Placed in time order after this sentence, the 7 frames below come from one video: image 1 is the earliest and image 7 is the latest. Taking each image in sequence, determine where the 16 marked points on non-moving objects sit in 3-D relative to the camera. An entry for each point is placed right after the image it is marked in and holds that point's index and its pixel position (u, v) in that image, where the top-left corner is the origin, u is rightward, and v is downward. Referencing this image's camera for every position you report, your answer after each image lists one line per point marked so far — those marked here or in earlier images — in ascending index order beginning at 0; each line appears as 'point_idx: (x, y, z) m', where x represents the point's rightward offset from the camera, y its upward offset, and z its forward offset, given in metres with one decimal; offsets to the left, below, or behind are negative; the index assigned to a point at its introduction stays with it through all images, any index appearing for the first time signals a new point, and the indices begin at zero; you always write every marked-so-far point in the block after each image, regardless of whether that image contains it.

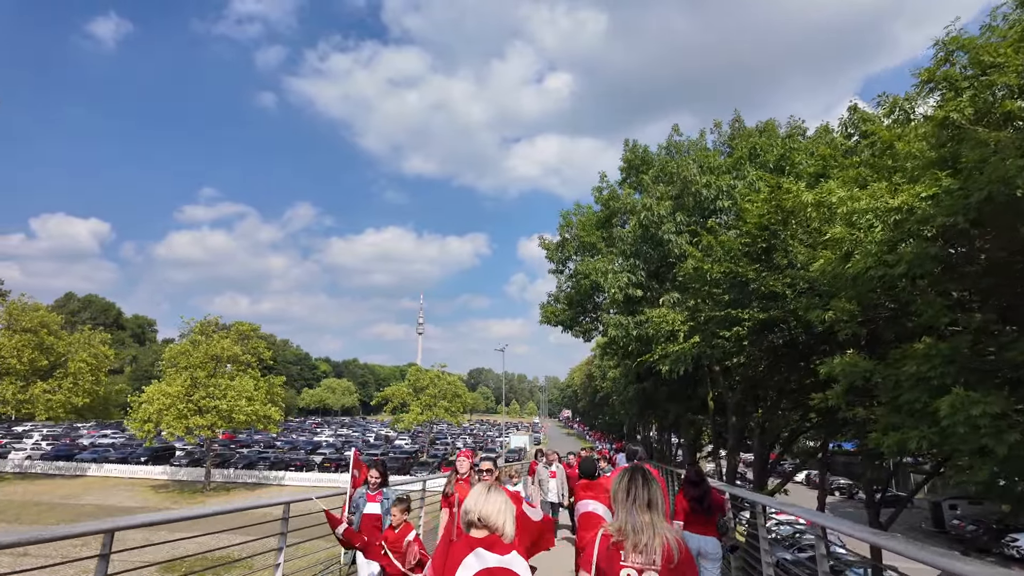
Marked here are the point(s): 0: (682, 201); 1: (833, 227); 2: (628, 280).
0: (+5.0, +2.6, +17.5) m
1: (+4.7, +0.9, +8.6) m
2: (+3.5, +0.3, +17.8) m
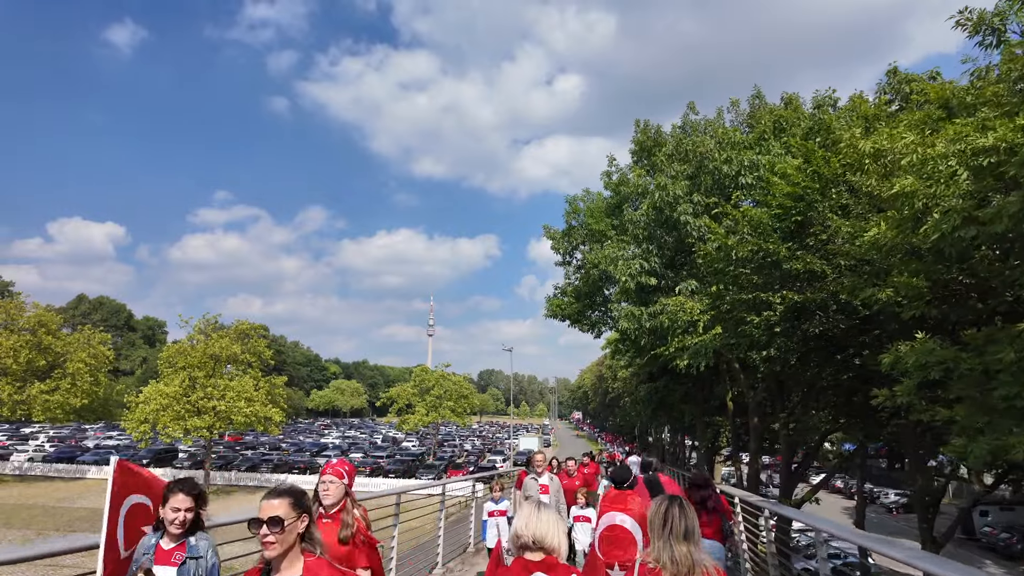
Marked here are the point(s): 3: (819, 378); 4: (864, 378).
0: (+5.0, +2.9, +15.9) m
1: (+4.6, +1.2, +7.0) m
2: (+3.5, +0.6, +16.3) m
3: (+7.1, -2.1, +13.7) m
4: (+7.7, -2.1, +13.0) m
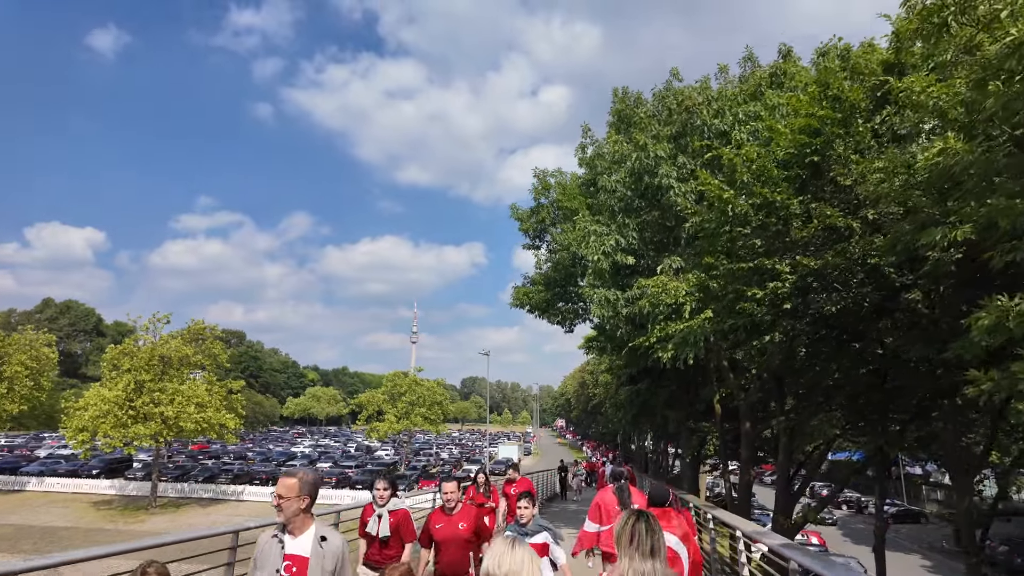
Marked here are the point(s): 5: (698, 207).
0: (+3.9, +3.4, +13.5) m
1: (+3.7, +1.8, +4.6) m
2: (+2.4, +1.0, +13.8) m
3: (+6.1, -1.6, +11.3) m
4: (+6.7, -1.6, +10.6) m
5: (+3.5, +1.5, +11.4) m
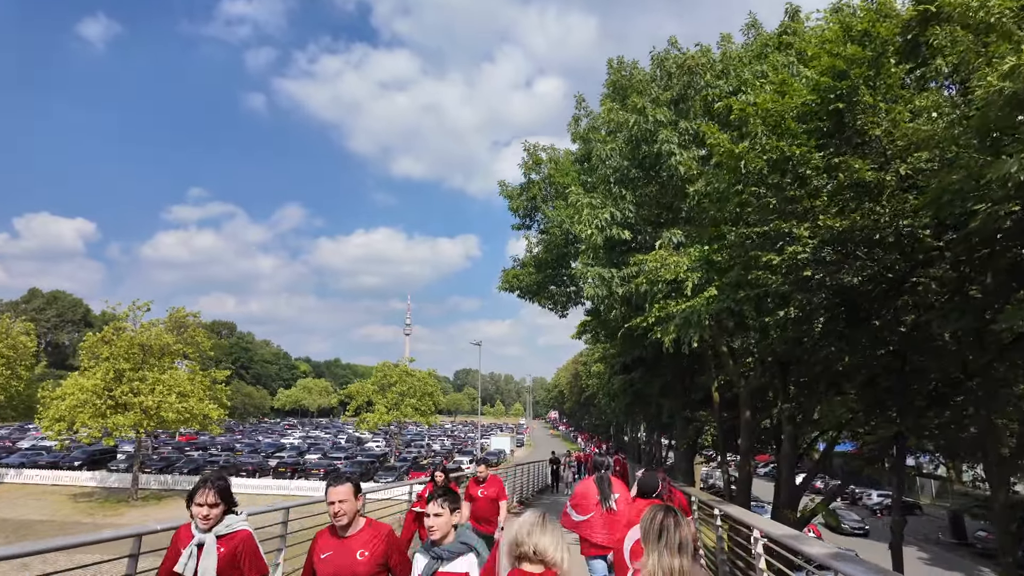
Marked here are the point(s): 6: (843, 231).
0: (+3.6, +3.8, +12.5) m
1: (+3.5, +2.2, +3.6) m
2: (+2.1, +1.5, +12.8) m
3: (+5.8, -1.2, +10.3) m
4: (+6.4, -1.2, +9.7) m
5: (+3.3, +2.0, +10.4) m
6: (+3.9, +0.7, +7.1) m
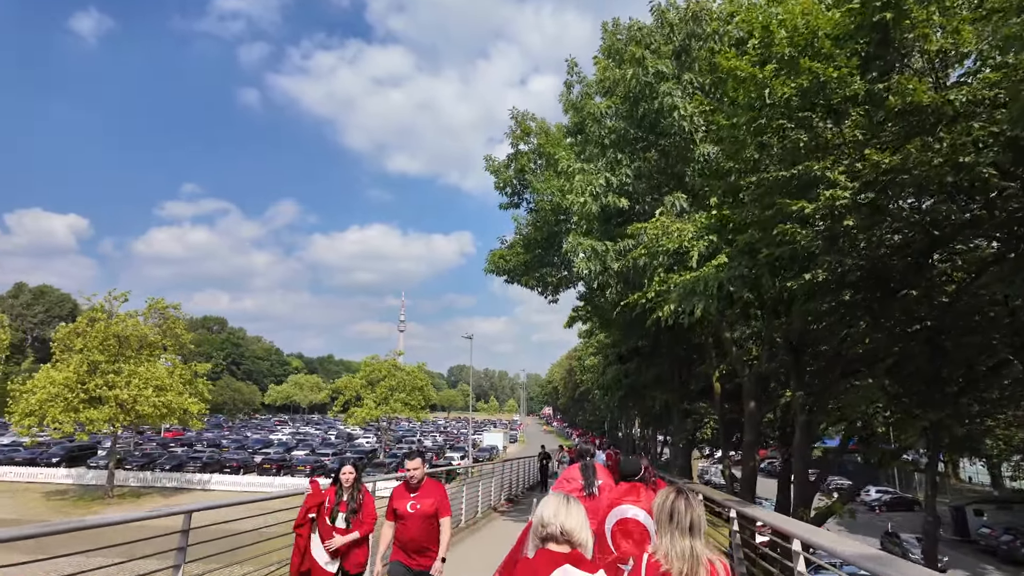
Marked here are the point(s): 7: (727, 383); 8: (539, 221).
0: (+3.3, +4.3, +11.2) m
1: (+3.3, +2.6, +2.3) m
2: (+1.8, +2.0, +11.5) m
3: (+5.5, -0.7, +9.1) m
4: (+6.1, -0.7, +8.4) m
5: (+3.0, +2.5, +9.1) m
6: (+3.7, +1.2, +5.8) m
7: (+6.9, -3.0, +19.0) m
8: (+0.7, +1.8, +15.6) m
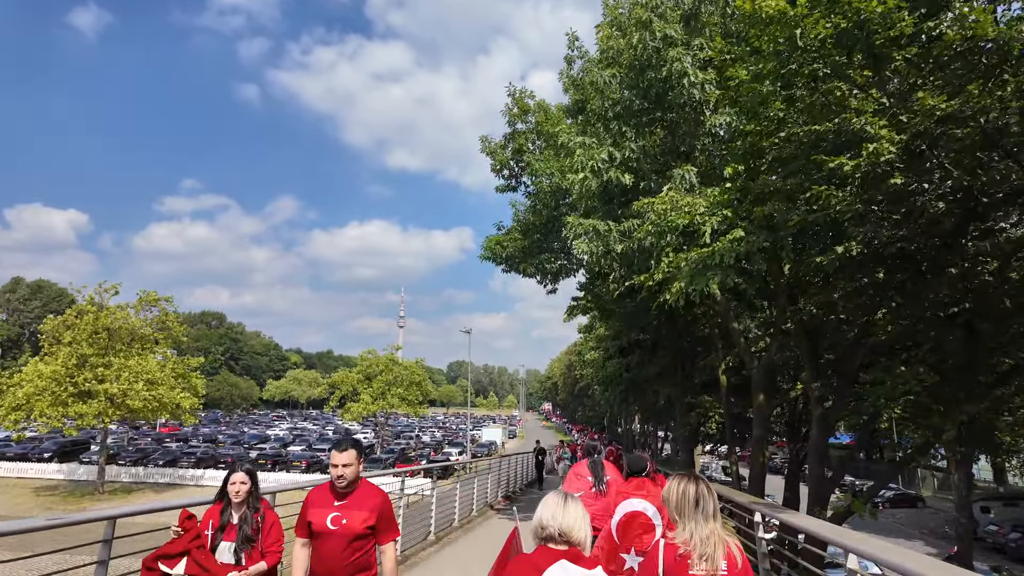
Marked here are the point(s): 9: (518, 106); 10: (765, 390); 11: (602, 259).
0: (+3.3, +4.6, +10.4) m
1: (+3.2, +2.9, +1.5) m
2: (+1.7, +2.3, +10.7) m
3: (+5.5, -0.4, +8.3) m
4: (+6.1, -0.4, +7.7) m
5: (+2.9, +2.8, +8.3) m
6: (+3.6, +1.4, +5.0) m
7: (+6.8, -2.7, +18.2) m
8: (+0.6, +2.1, +14.8) m
9: (+0.2, +4.6, +15.2) m
10: (+6.3, -2.5, +14.6) m
11: (+1.7, +0.5, +10.9) m
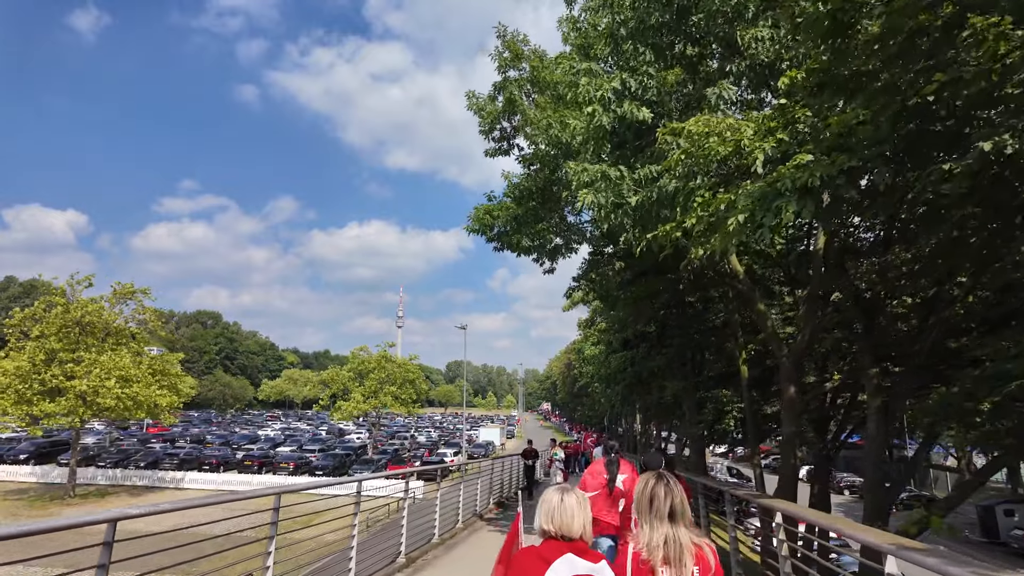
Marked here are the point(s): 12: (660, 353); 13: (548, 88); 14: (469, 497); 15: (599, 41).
0: (+3.1, +5.2, +8.3) m
1: (+3.1, +3.4, -0.6) m
2: (+1.6, +2.9, +8.6) m
3: (+5.3, +0.2, +6.2) m
4: (+5.9, +0.1, +5.6) m
5: (+2.8, +3.3, +6.2) m
6: (+3.5, +2.0, +3.0) m
7: (+6.6, -2.1, +16.1) m
8: (+0.4, +2.7, +12.7) m
9: (0.0, +5.2, +13.1) m
10: (+6.1, -1.9, +12.5) m
11: (+1.5, +1.1, +8.8) m
12: (+4.8, -2.0, +18.9) m
13: (+0.8, +4.2, +12.4) m
14: (-1.1, -5.3, +15.1) m
15: (+1.4, +4.0, +9.6) m
